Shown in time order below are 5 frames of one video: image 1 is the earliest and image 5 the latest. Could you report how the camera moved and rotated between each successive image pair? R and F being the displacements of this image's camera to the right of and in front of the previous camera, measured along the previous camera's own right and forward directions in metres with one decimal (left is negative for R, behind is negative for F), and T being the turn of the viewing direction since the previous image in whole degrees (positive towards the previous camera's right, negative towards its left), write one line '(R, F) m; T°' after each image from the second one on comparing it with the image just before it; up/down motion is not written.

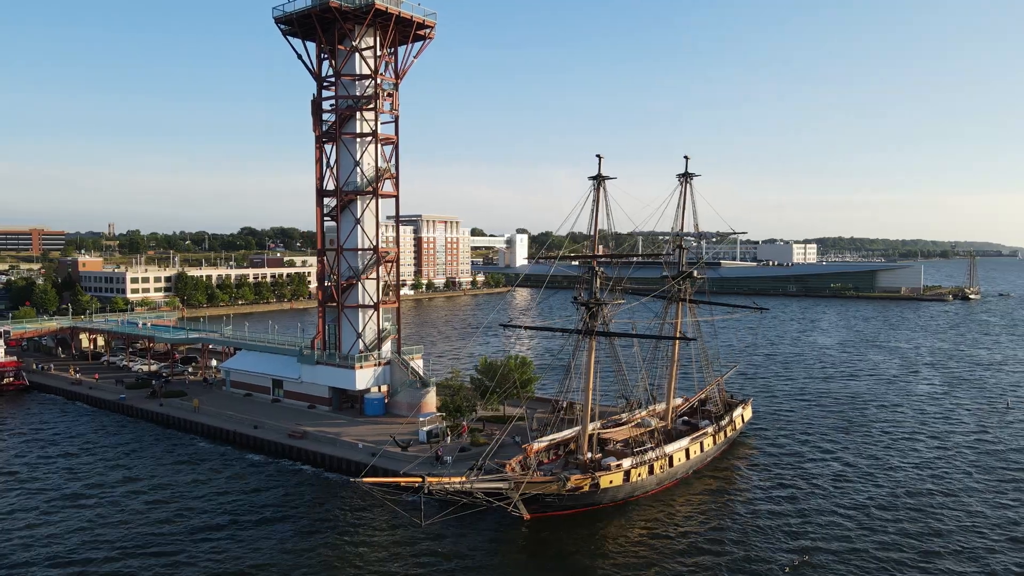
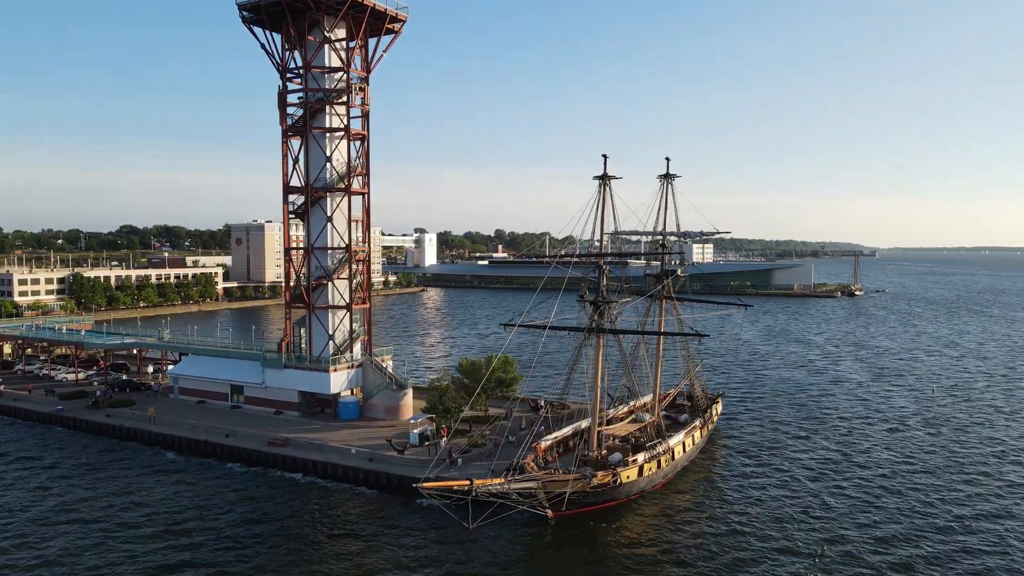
(-3.6, +0.4) m; +8°
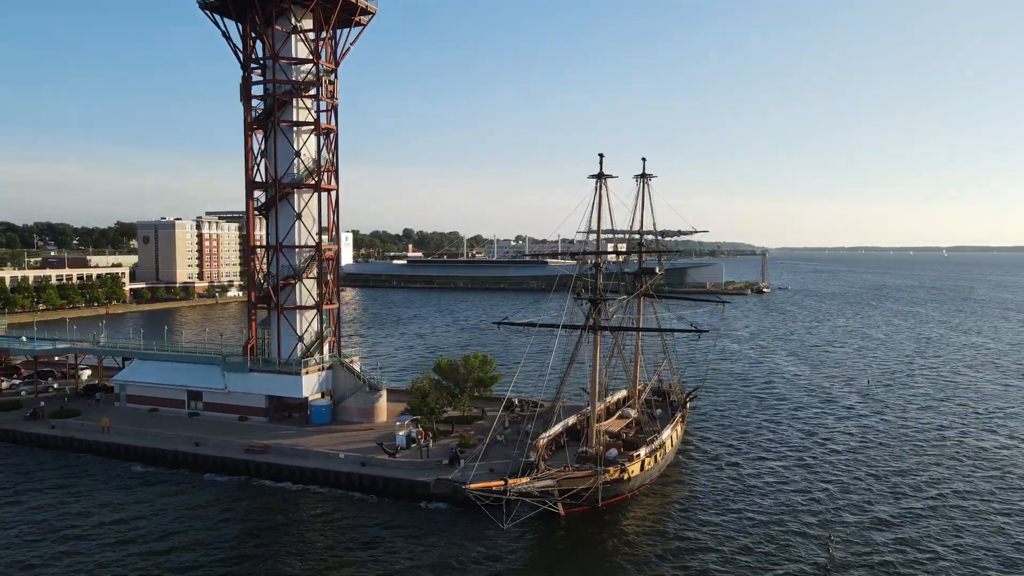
(-2.9, +0.3) m; +7°
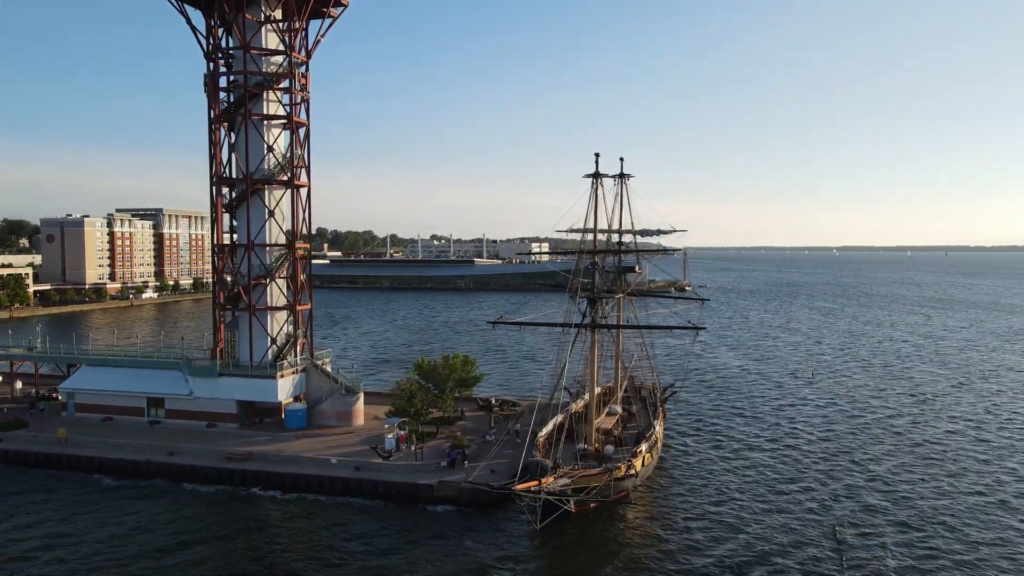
(-2.7, +0.2) m; +6°
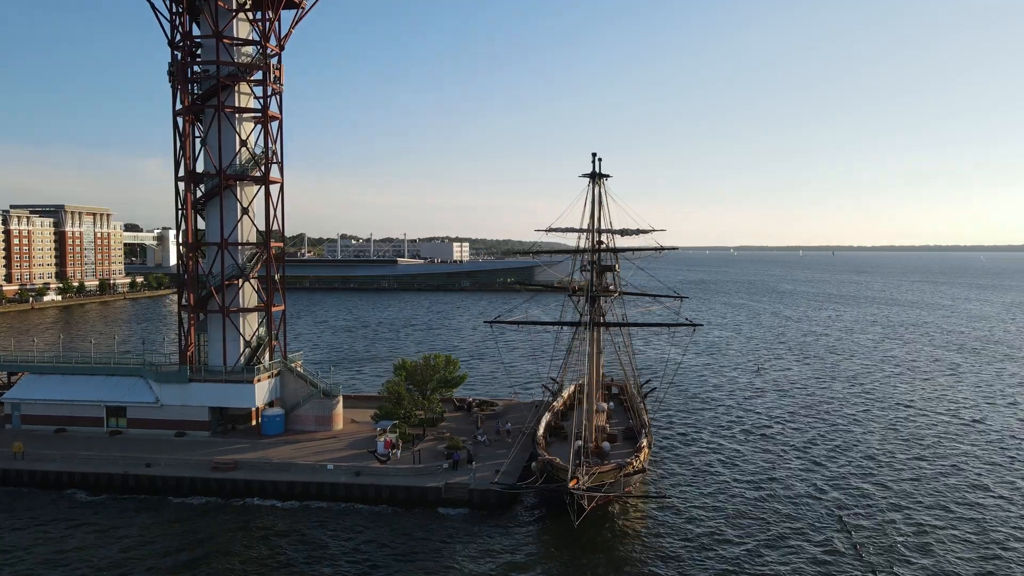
(-2.9, +0.2) m; +7°
